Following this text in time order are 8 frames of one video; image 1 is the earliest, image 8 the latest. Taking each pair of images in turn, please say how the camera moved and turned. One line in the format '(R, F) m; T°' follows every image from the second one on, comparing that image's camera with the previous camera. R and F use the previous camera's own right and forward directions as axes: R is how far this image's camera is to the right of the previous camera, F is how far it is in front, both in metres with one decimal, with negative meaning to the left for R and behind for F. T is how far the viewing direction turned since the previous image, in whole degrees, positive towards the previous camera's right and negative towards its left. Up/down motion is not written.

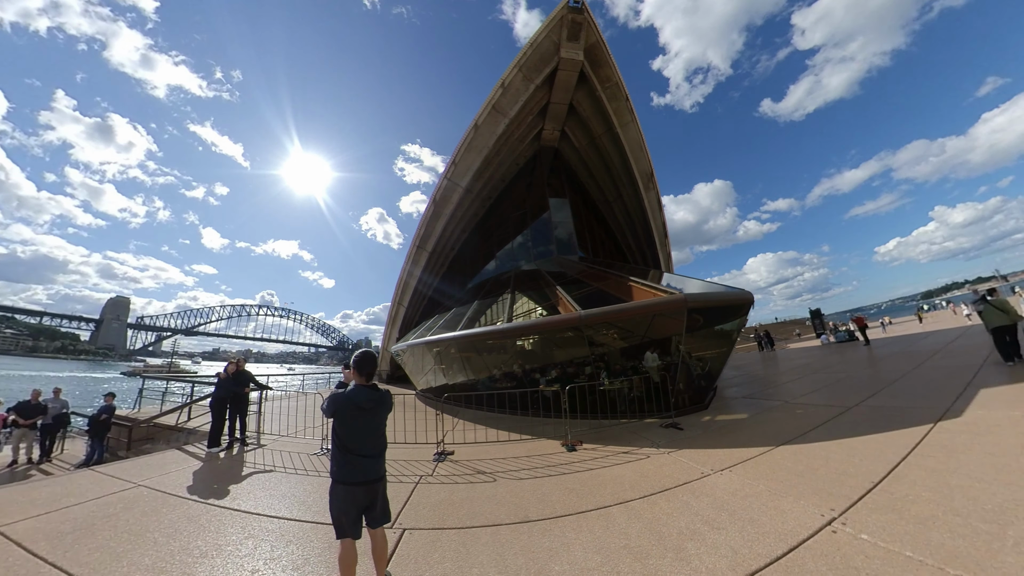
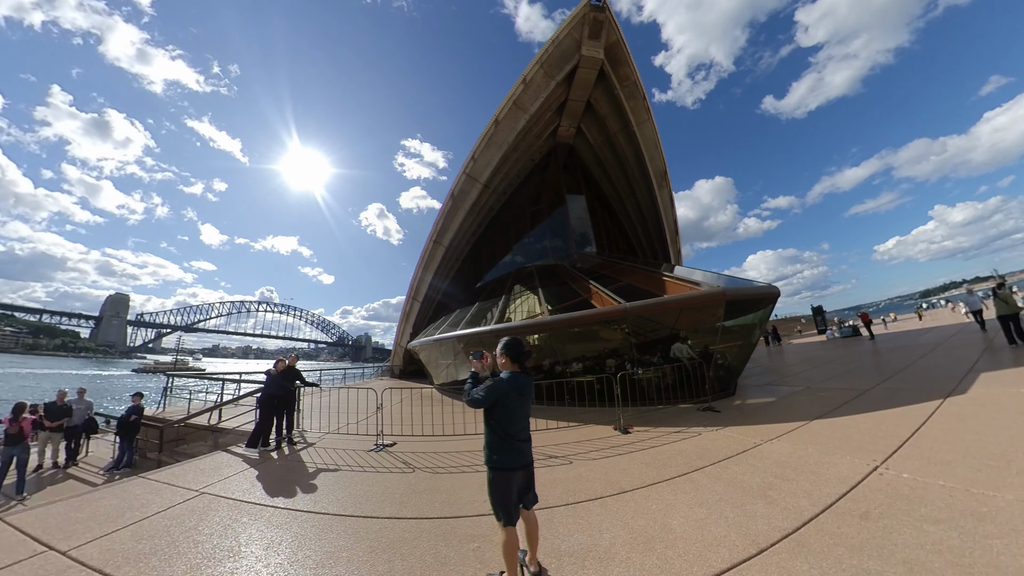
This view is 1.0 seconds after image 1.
(-0.5, +0.2) m; 0°
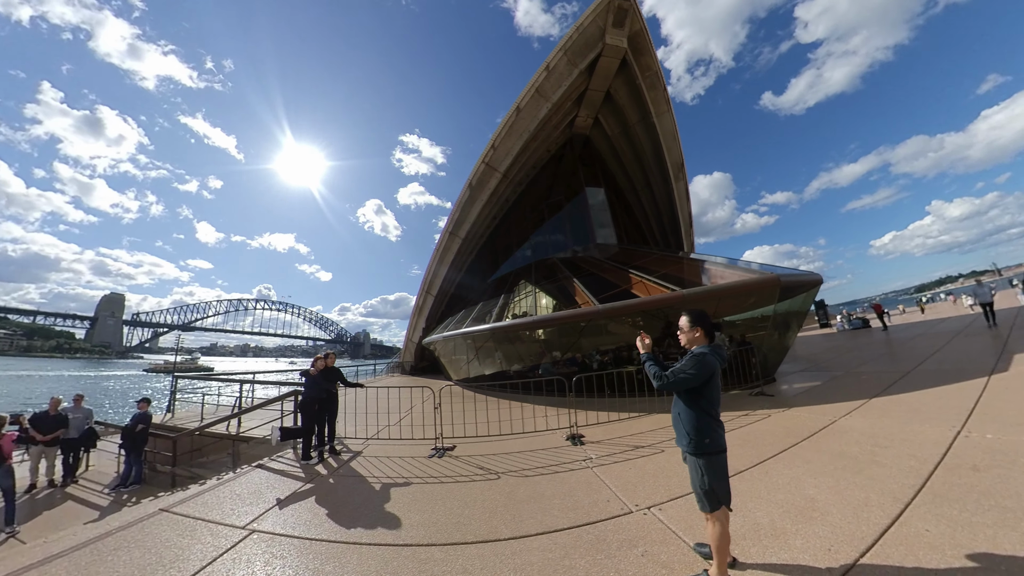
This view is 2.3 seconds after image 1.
(-0.5, +0.4) m; 0°
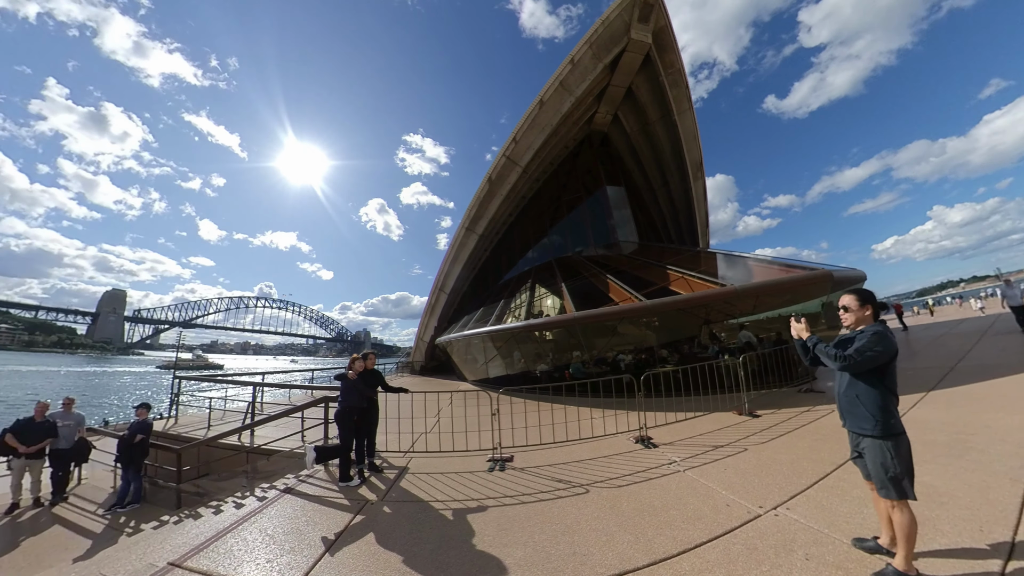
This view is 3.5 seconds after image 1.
(-0.4, +0.3) m; 0°
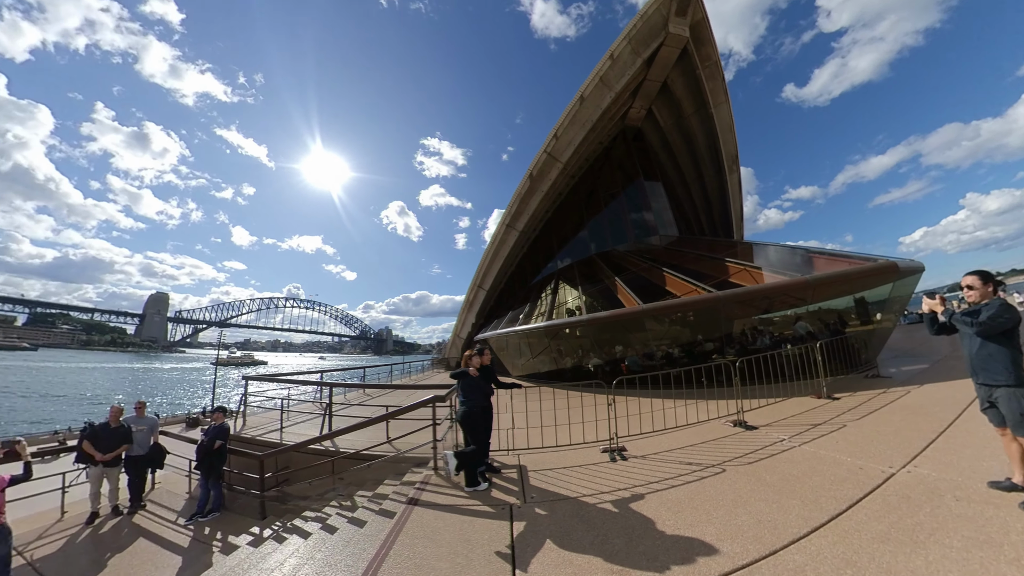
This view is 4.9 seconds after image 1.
(-1.0, -1.5) m; -2°
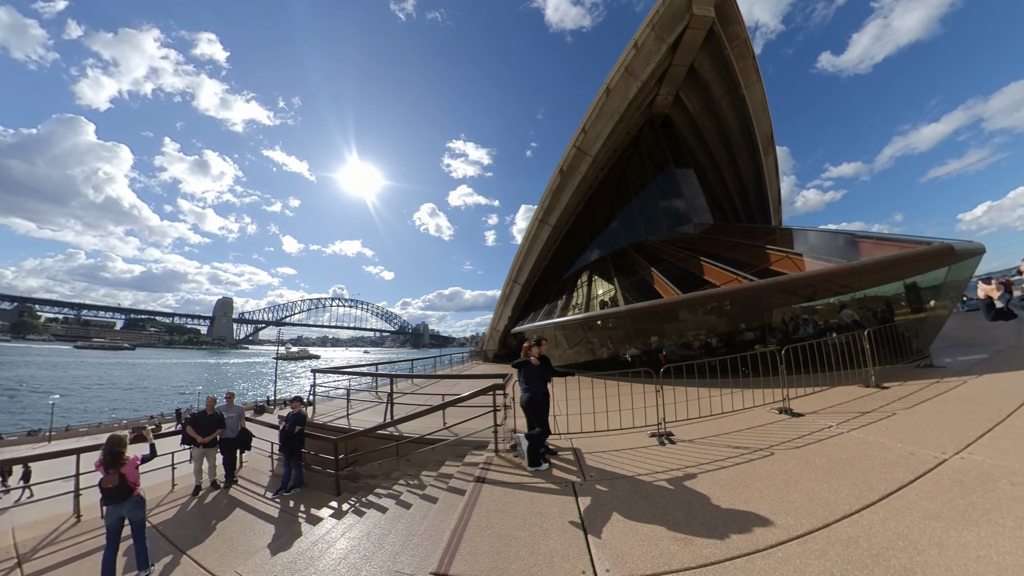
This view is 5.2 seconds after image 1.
(-2.0, -2.2) m; -4°
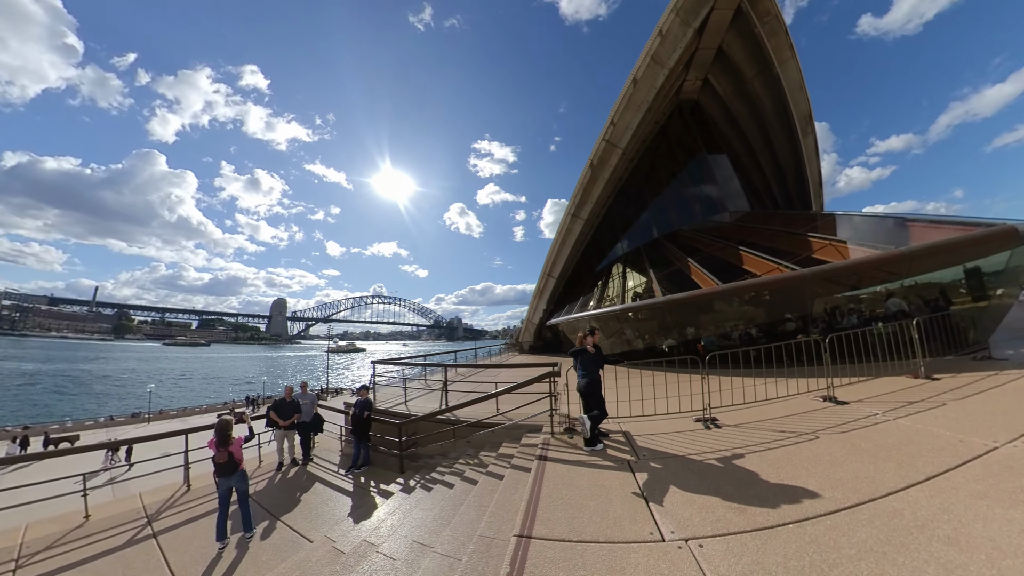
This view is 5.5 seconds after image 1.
(-2.5, -2.7) m; -4°
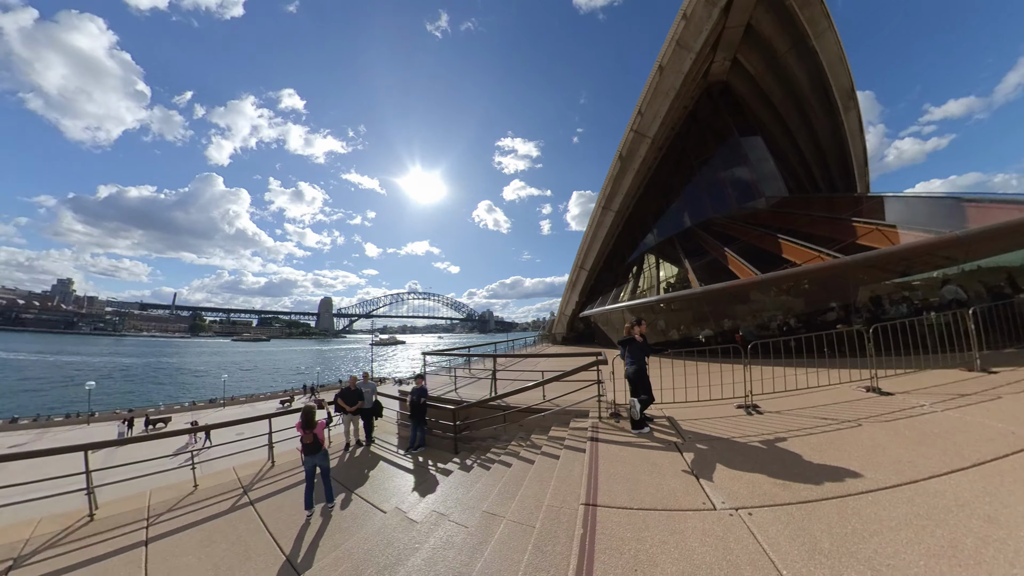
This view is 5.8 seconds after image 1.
(-2.5, -2.8) m; -4°
